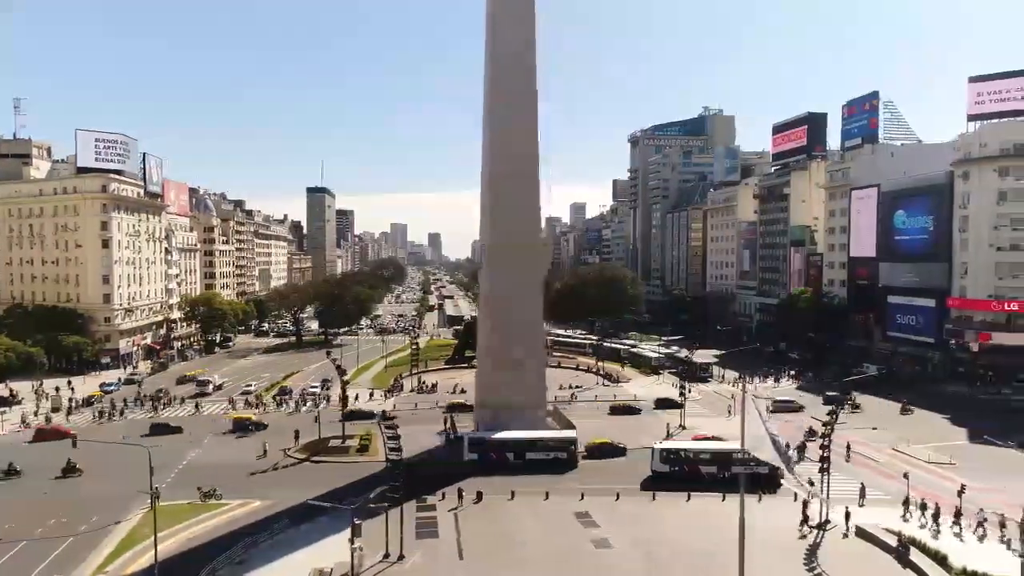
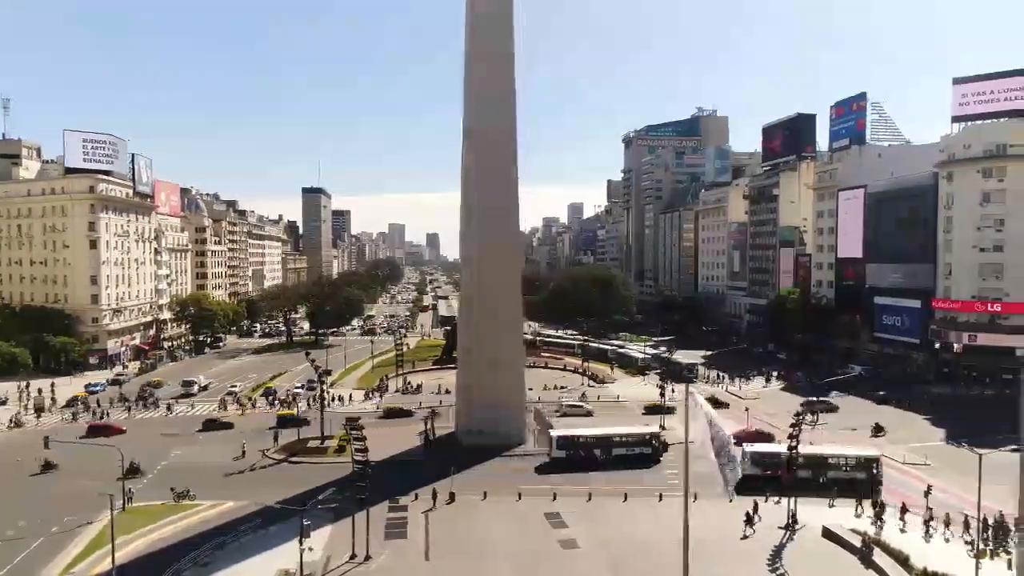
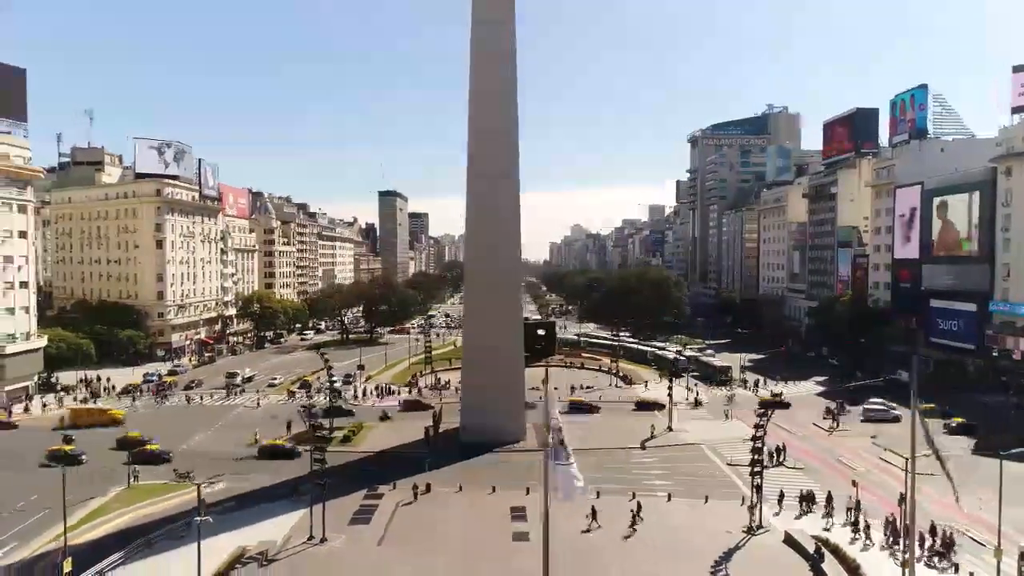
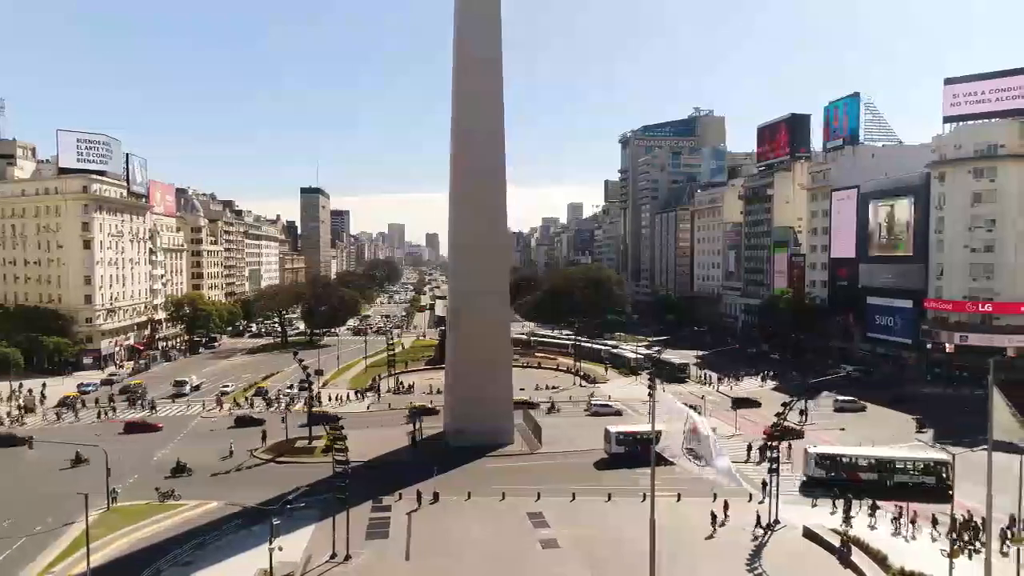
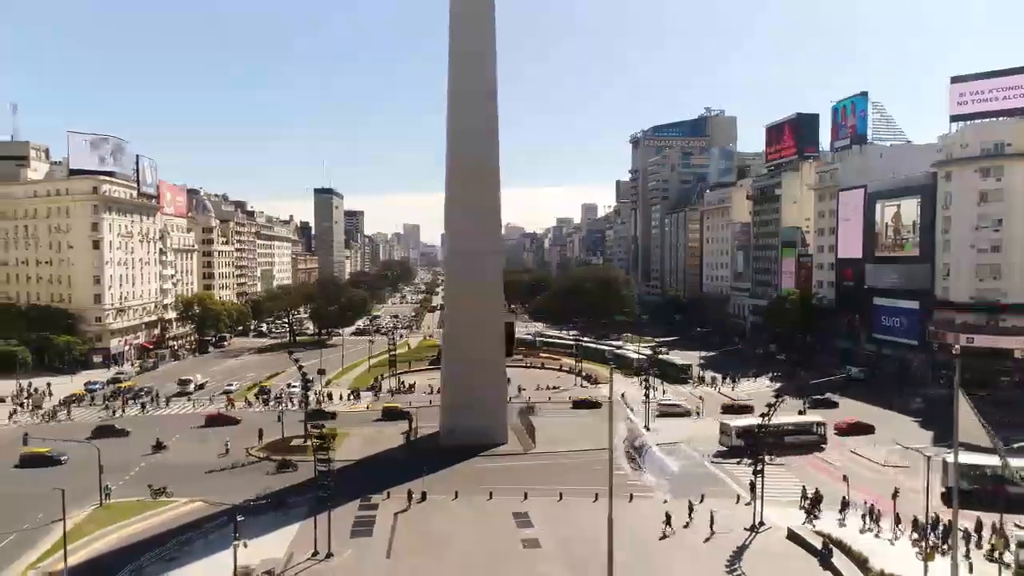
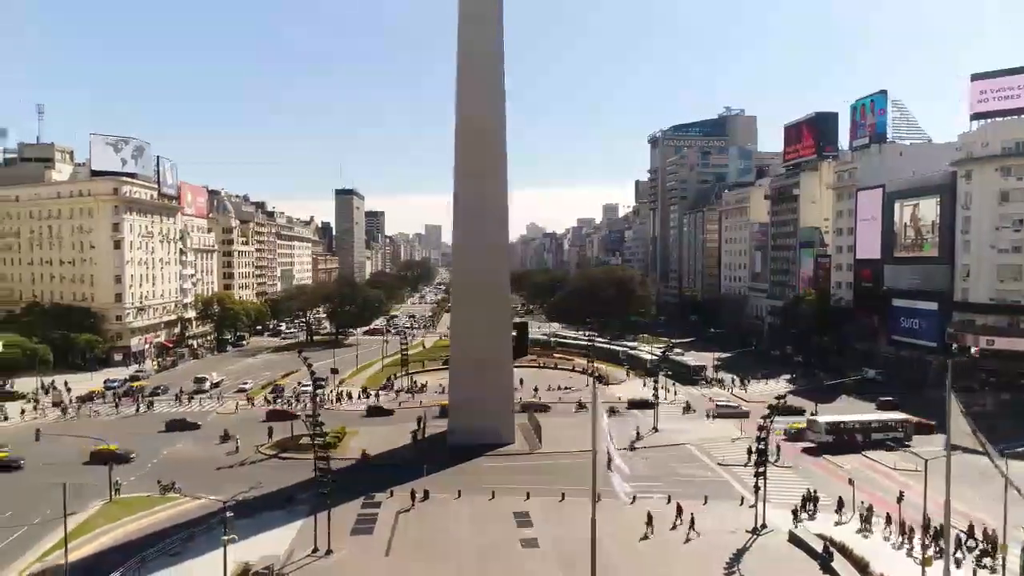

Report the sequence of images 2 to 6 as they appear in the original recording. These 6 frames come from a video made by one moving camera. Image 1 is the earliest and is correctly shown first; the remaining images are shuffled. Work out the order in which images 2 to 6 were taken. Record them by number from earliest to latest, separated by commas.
2, 4, 5, 6, 3
